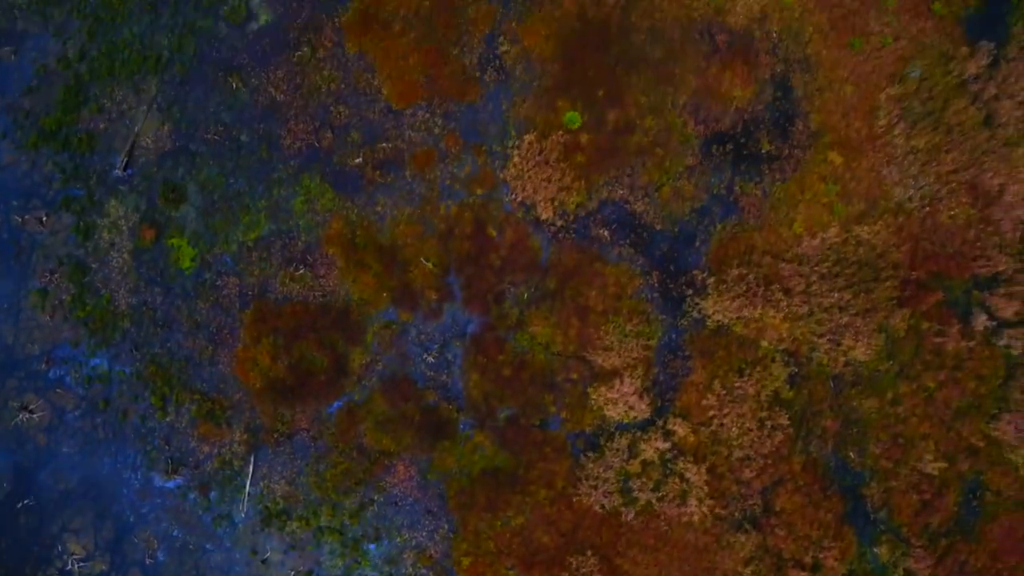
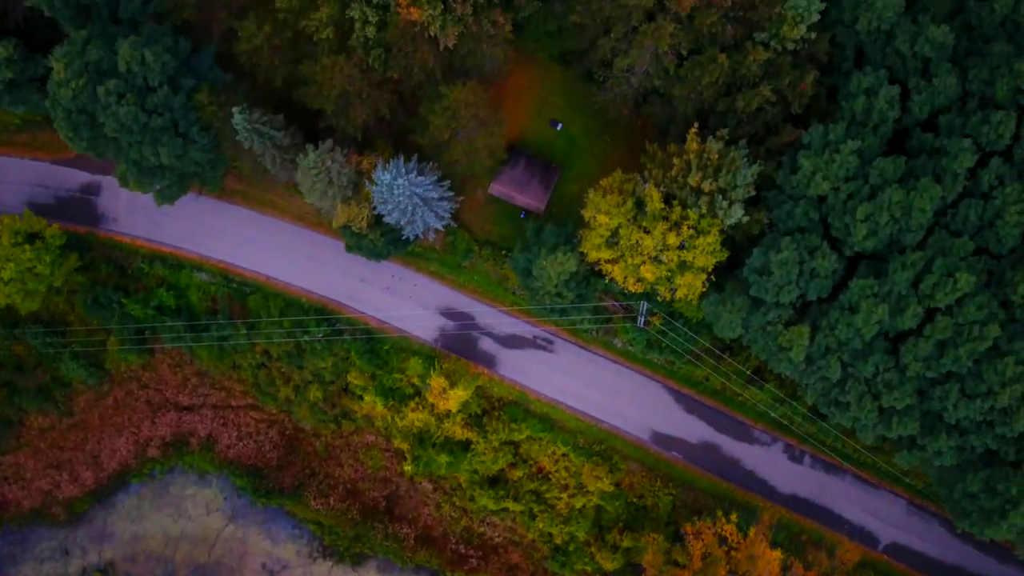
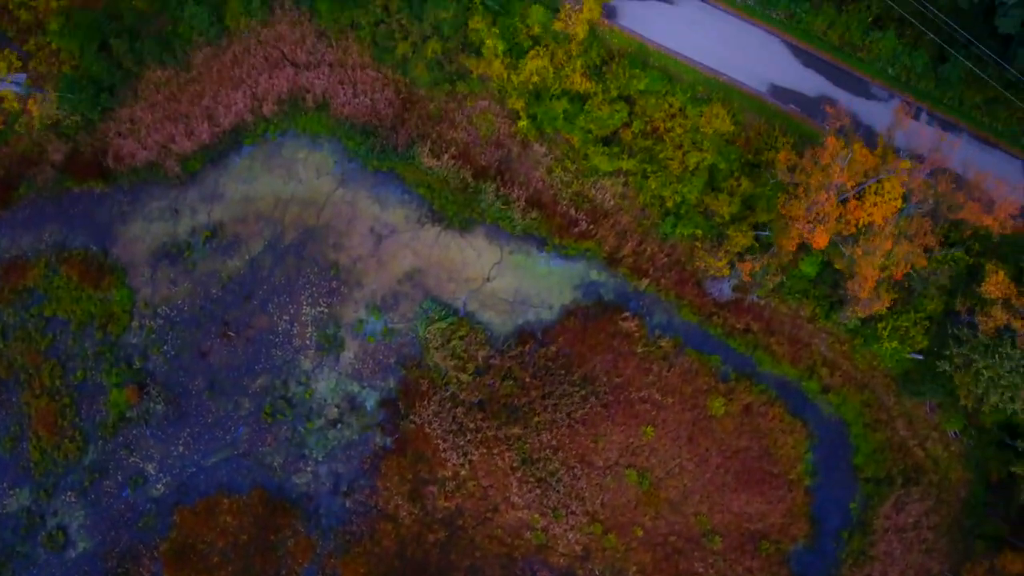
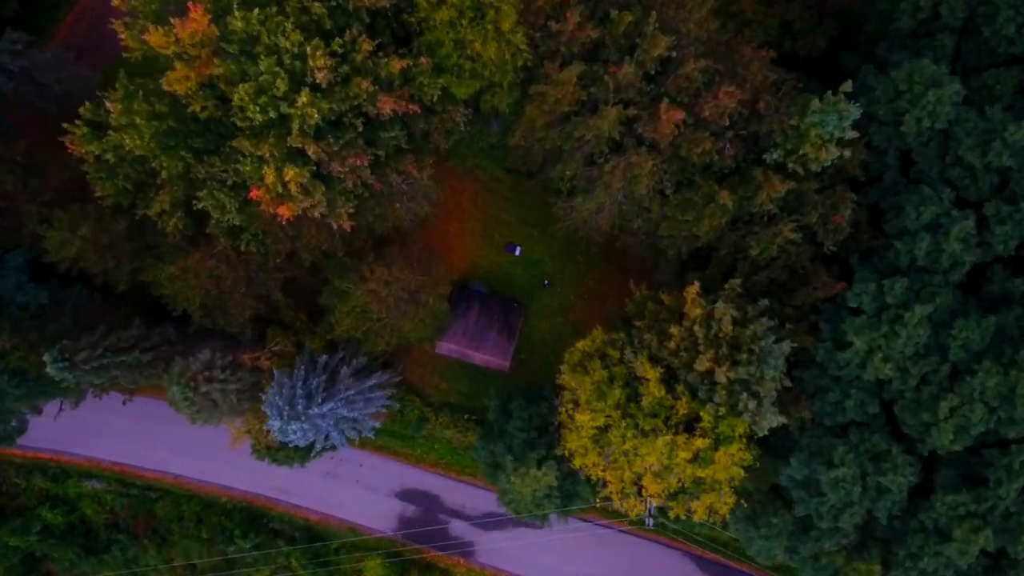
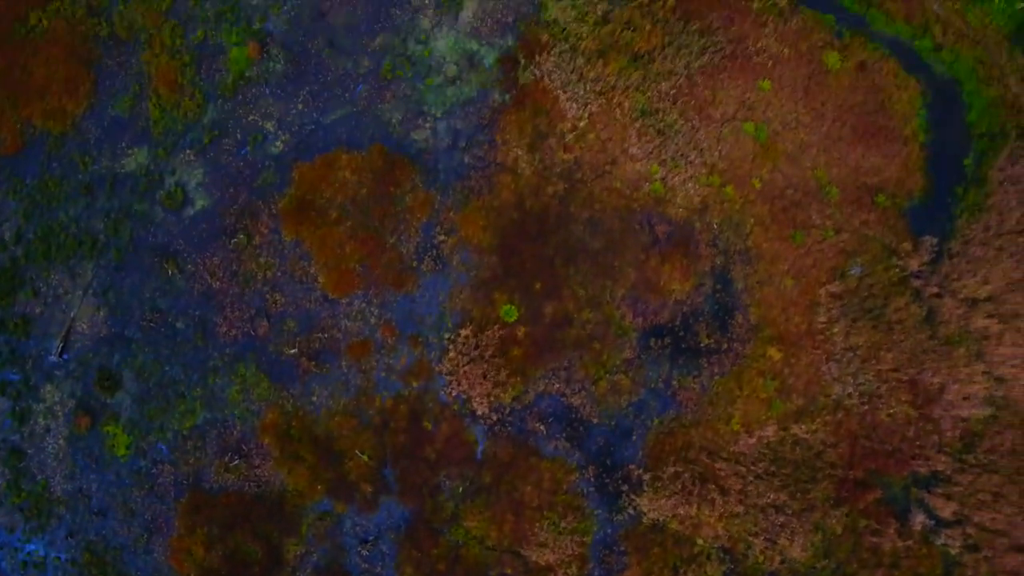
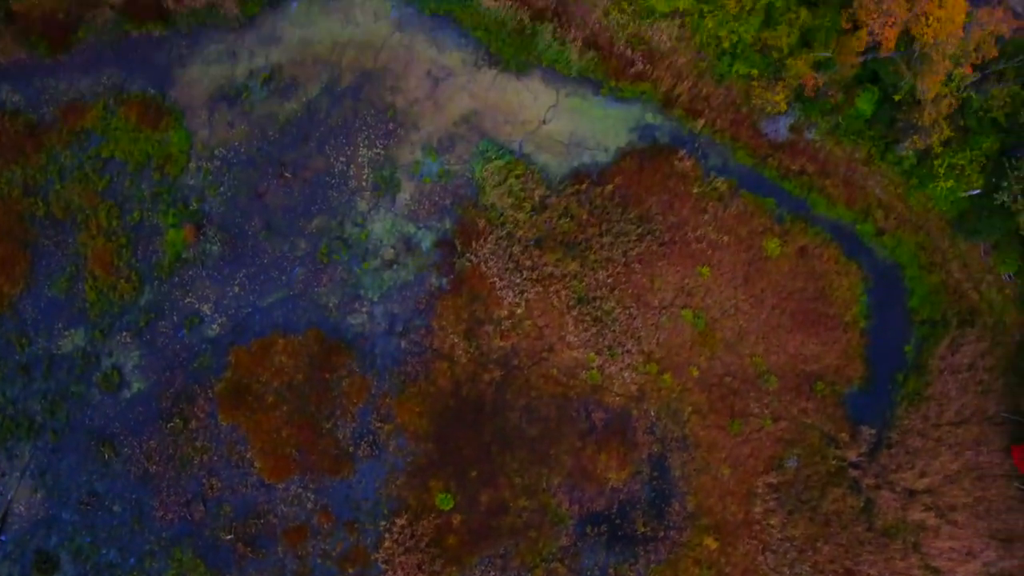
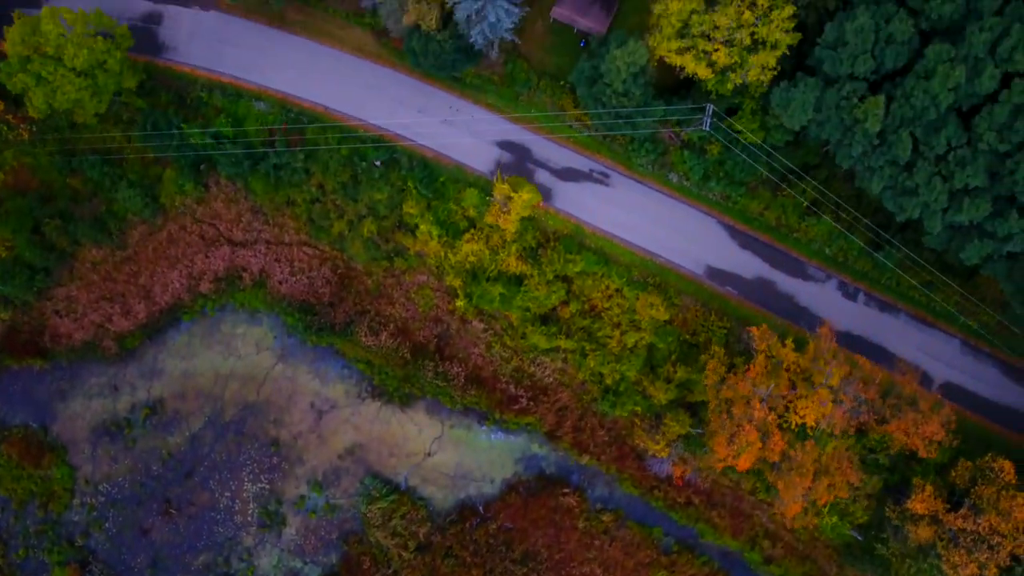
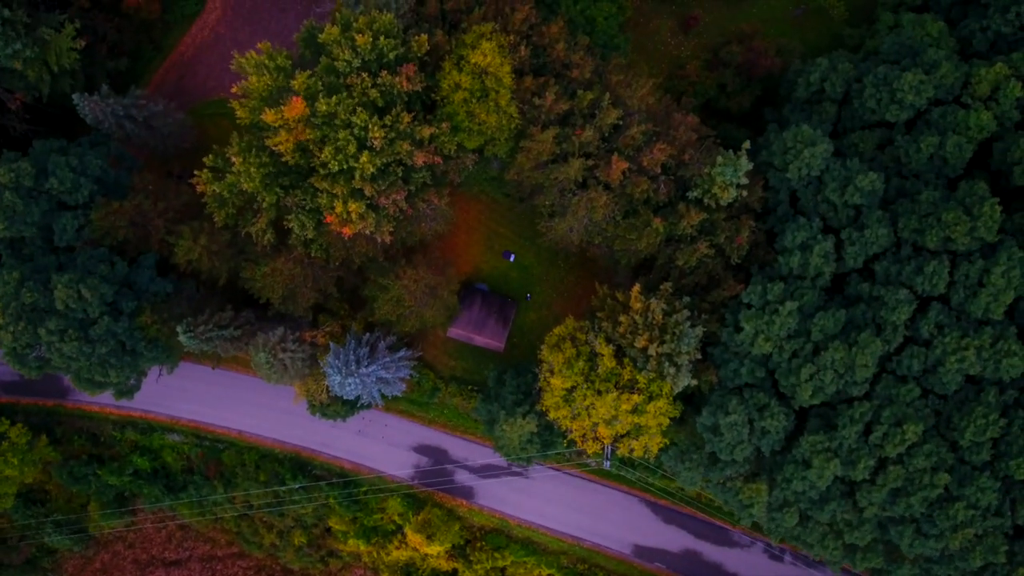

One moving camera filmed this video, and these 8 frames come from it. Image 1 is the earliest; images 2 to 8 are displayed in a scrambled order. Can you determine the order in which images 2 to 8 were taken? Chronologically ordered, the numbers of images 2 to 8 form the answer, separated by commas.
5, 6, 3, 7, 2, 8, 4
